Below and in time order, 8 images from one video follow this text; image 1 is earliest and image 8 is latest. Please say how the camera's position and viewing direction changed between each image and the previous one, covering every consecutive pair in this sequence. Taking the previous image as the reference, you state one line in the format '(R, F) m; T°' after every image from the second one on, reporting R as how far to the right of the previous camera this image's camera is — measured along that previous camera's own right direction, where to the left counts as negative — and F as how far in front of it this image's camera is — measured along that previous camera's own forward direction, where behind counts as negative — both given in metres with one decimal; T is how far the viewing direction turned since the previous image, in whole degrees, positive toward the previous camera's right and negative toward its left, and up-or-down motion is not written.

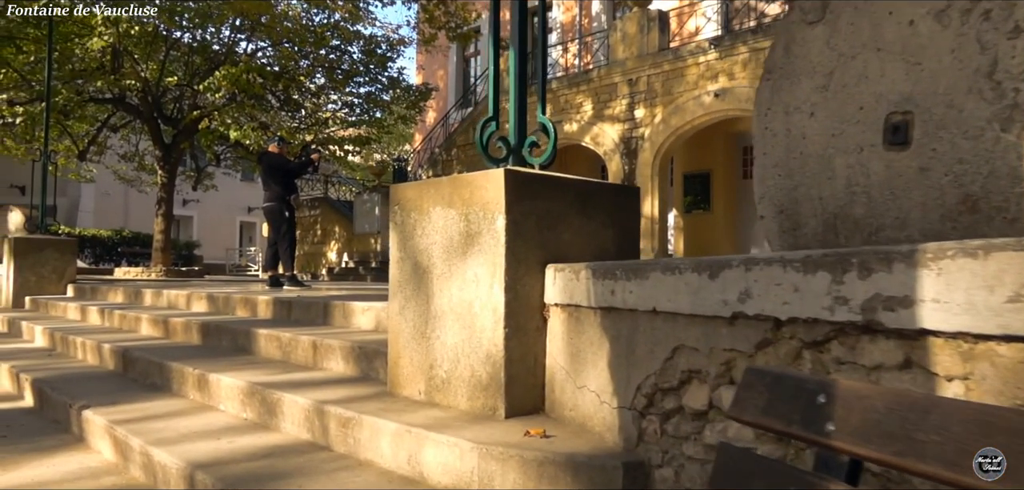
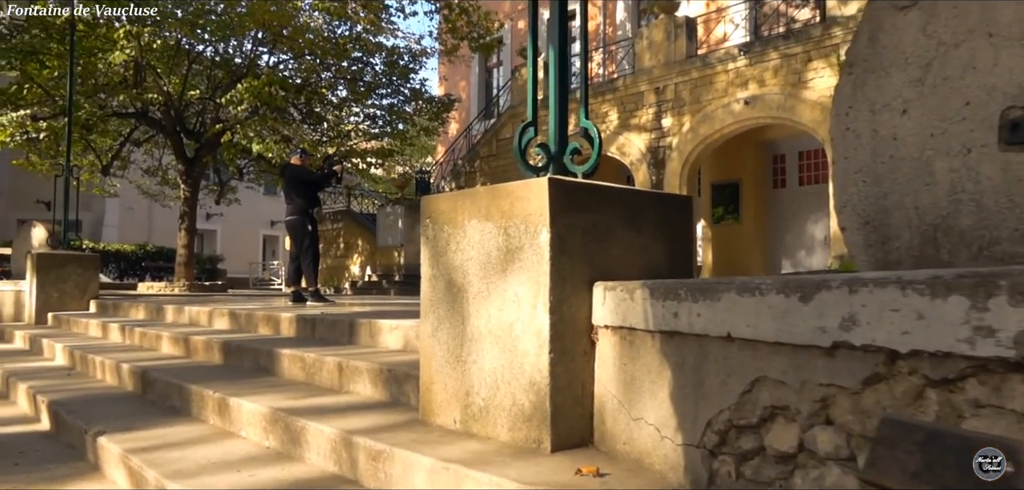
(-0.1, +0.2) m; -2°
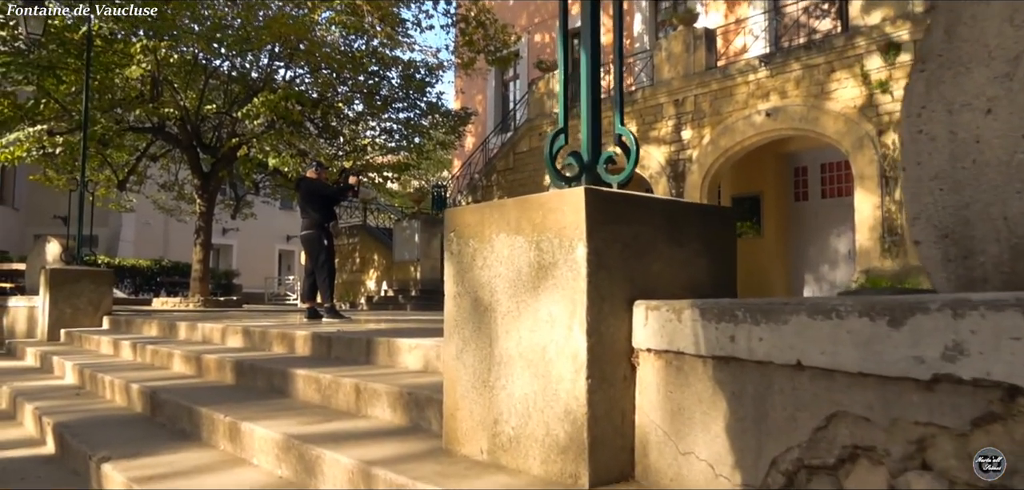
(-0.1, +0.2) m; -1°
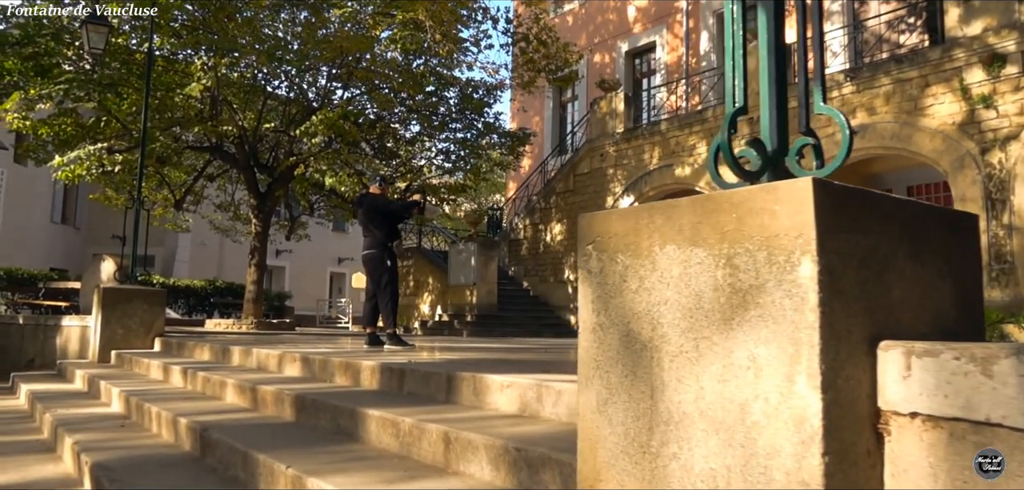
(-0.3, +0.7) m; -4°
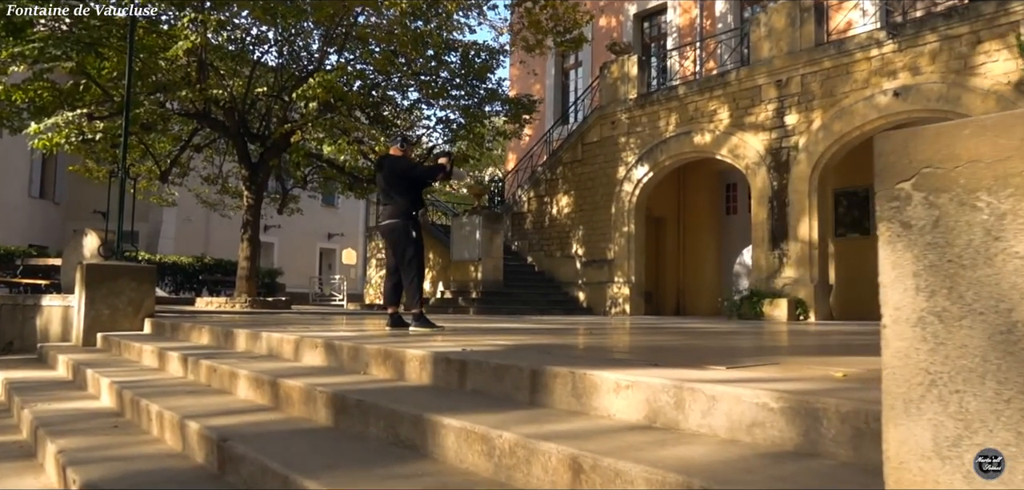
(-0.5, +0.8) m; +1°
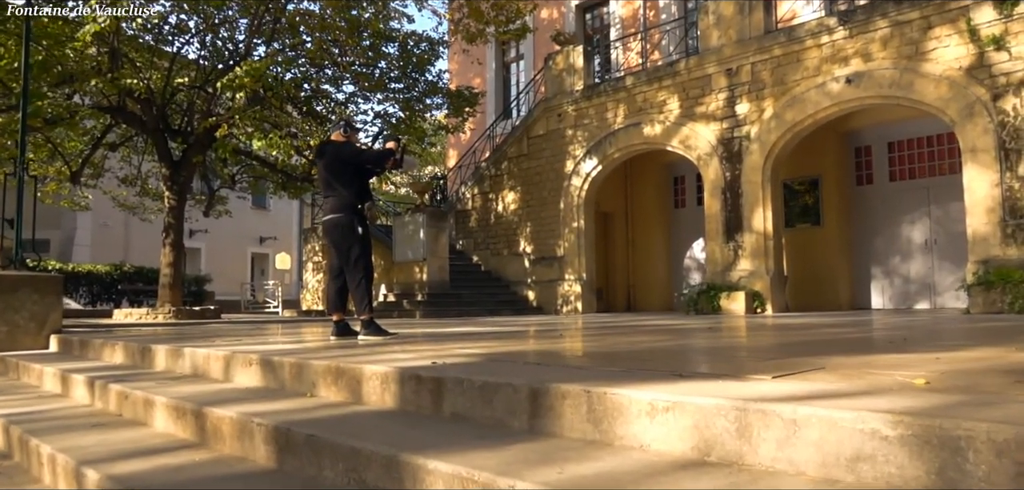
(-0.2, +0.6) m; +5°
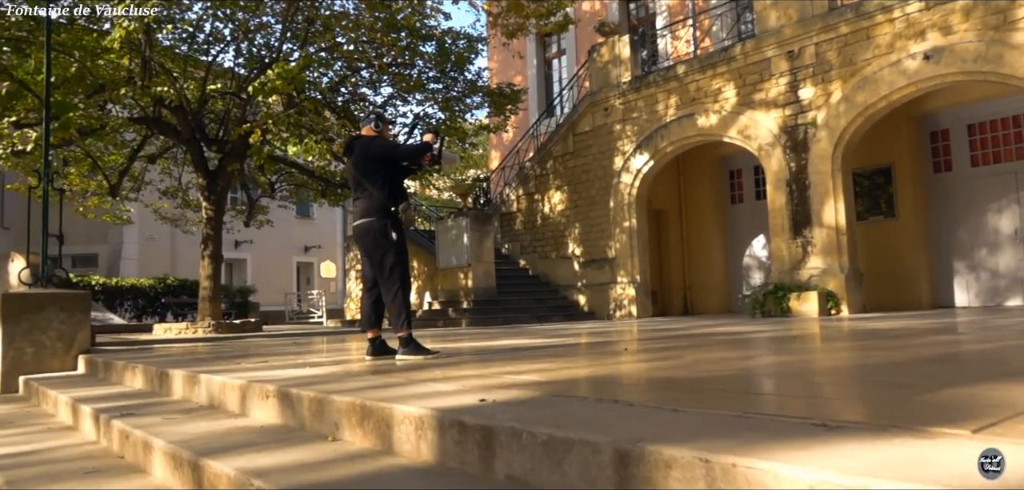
(-0.1, +0.7) m; -3°
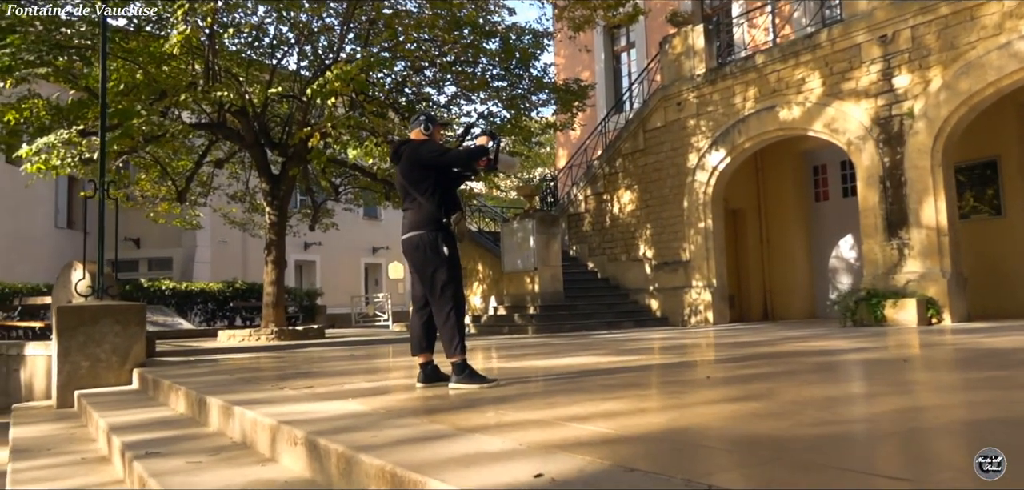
(0.0, +0.5) m; -5°
